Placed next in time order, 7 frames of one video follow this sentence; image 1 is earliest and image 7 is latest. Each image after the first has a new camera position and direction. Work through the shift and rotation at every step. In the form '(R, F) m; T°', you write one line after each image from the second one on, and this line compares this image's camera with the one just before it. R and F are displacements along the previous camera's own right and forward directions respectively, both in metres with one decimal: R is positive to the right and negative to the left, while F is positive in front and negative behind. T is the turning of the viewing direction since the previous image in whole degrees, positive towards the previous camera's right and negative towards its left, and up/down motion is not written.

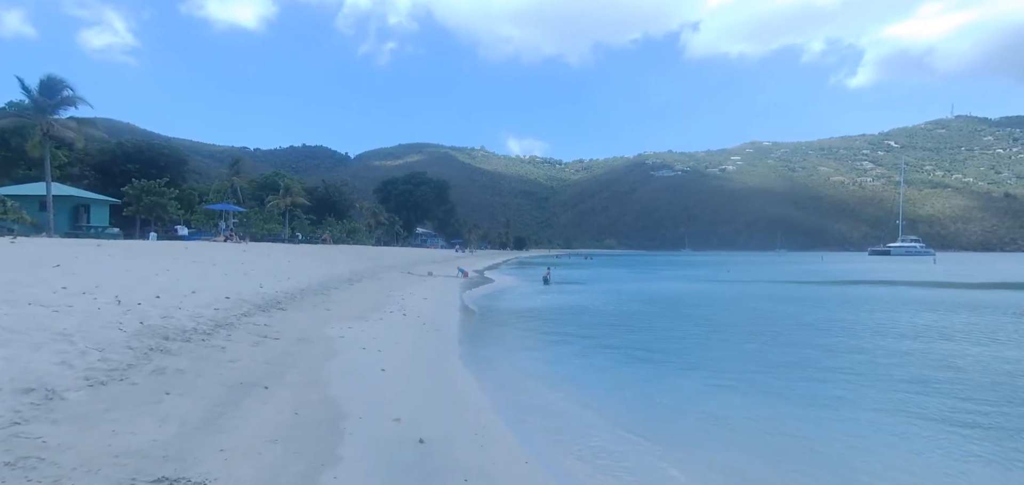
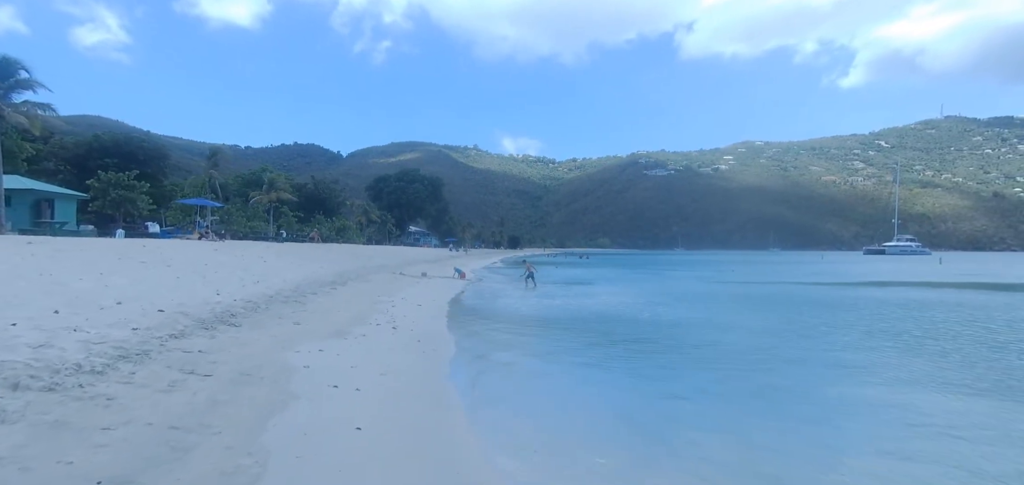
(-0.4, +2.5) m; +1°
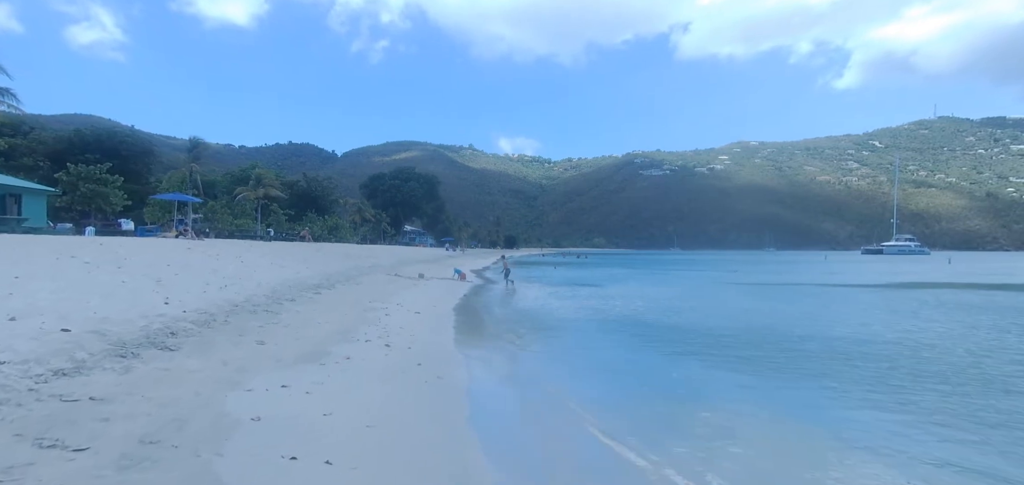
(-0.4, +2.3) m; 0°
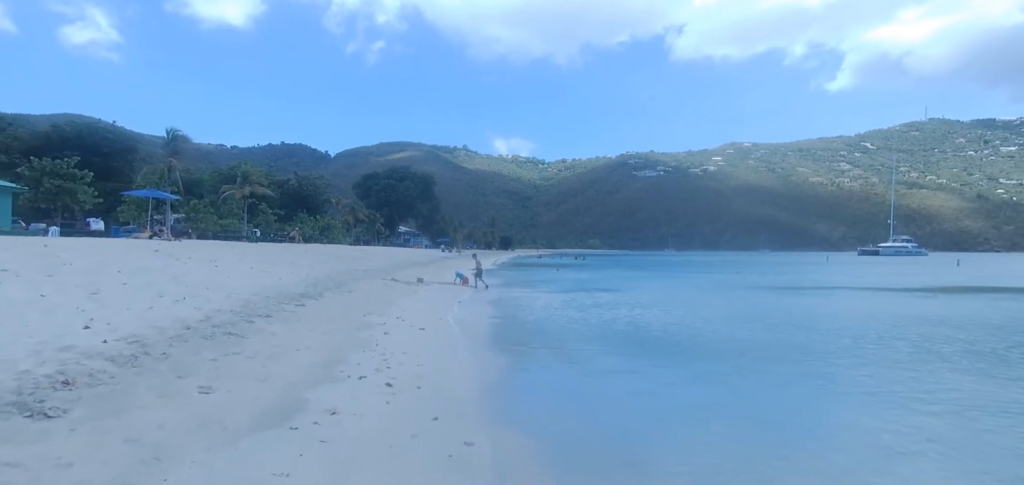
(-0.6, +2.3) m; +1°
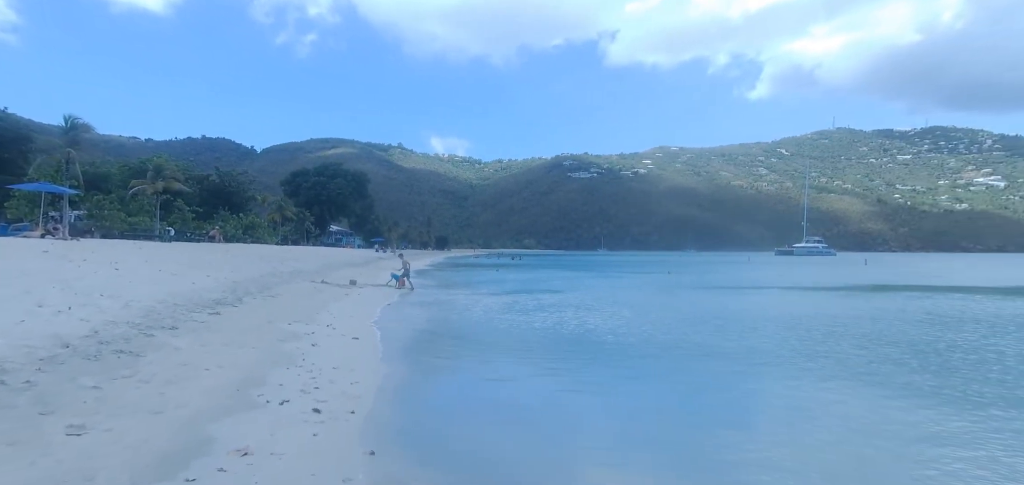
(-0.2, +0.8) m; +6°
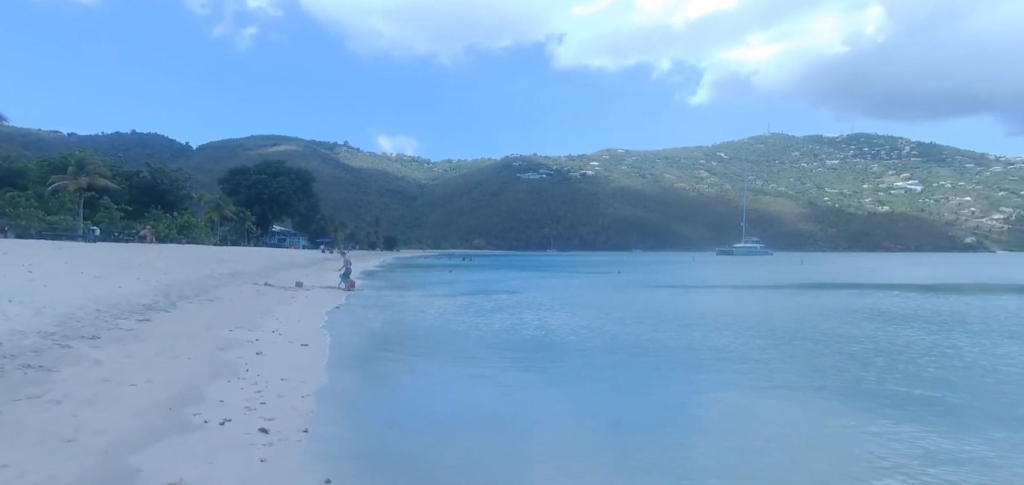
(-0.2, +0.5) m; +5°
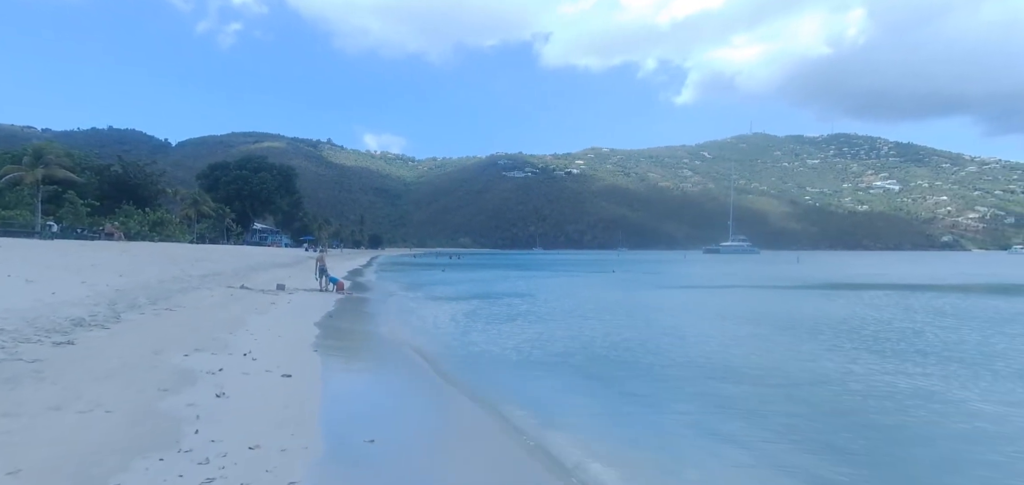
(-0.9, +2.4) m; +1°
